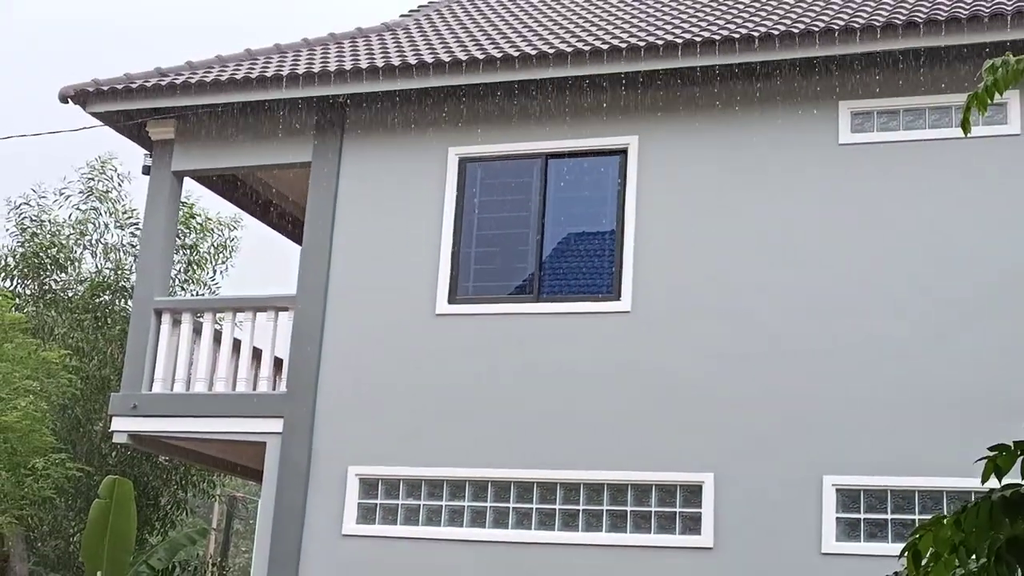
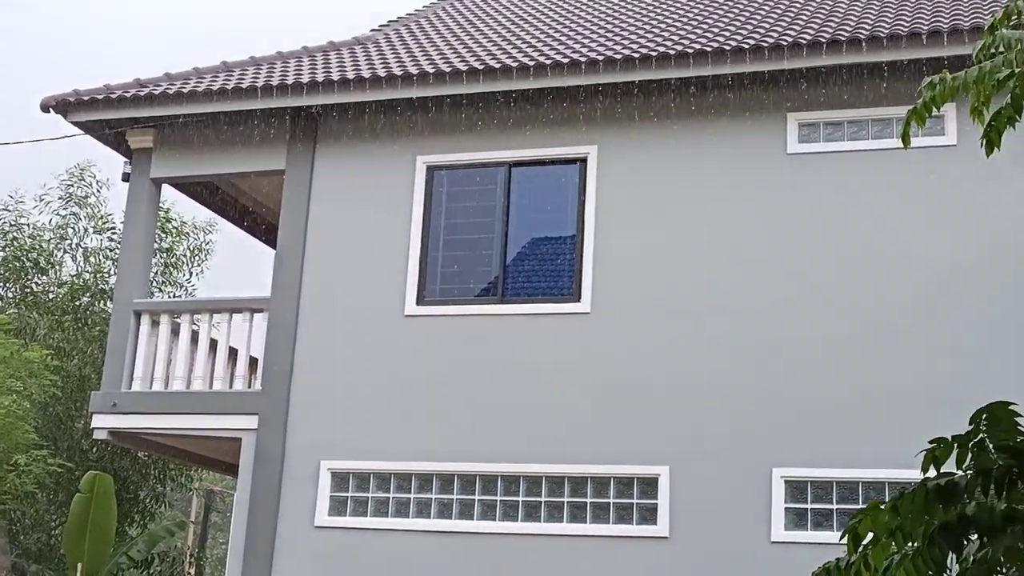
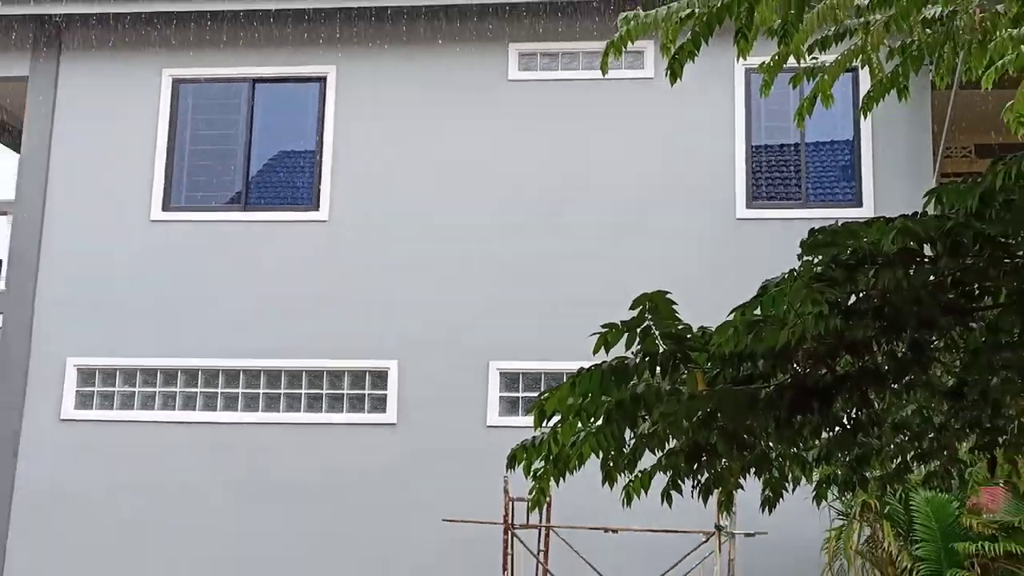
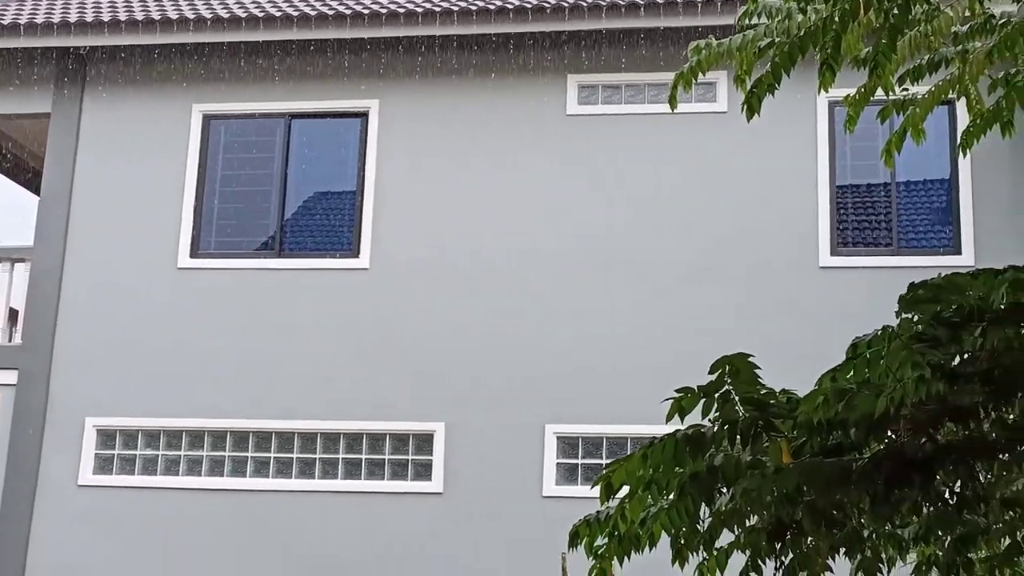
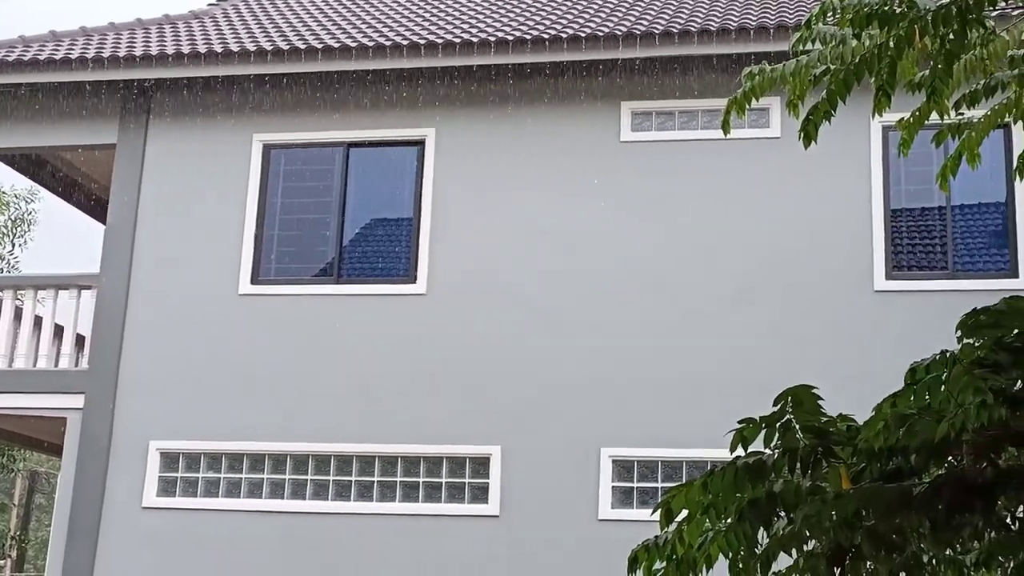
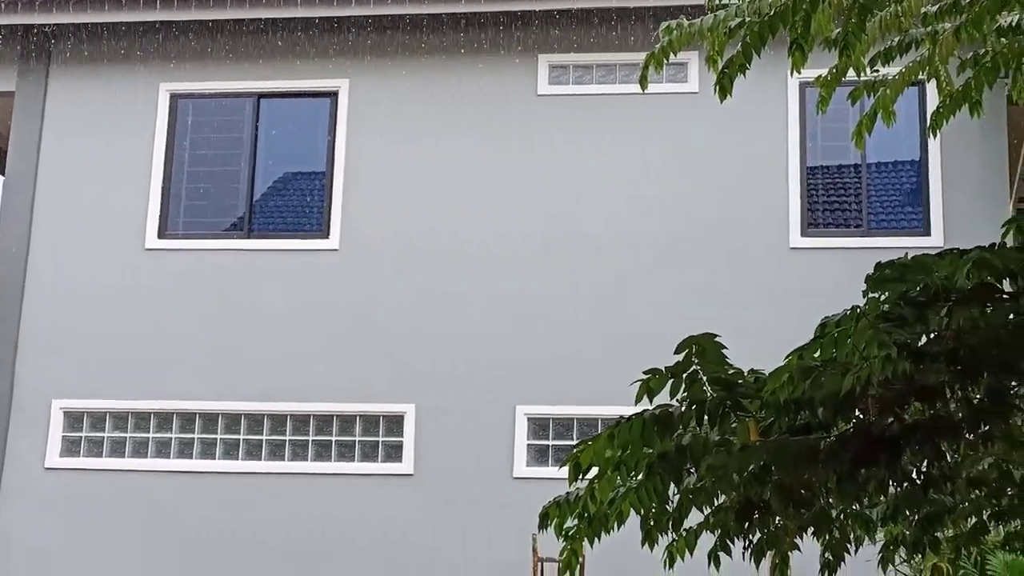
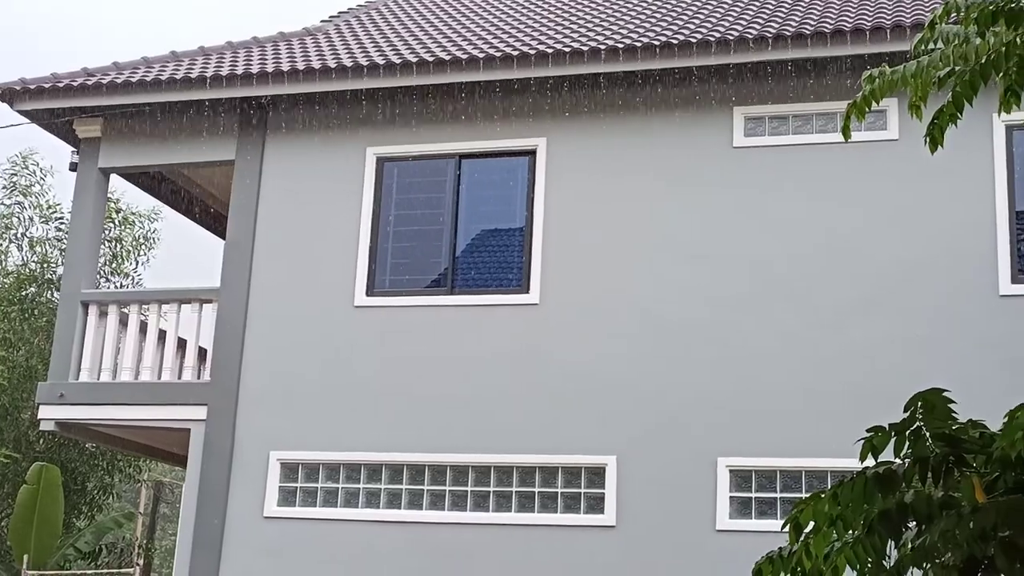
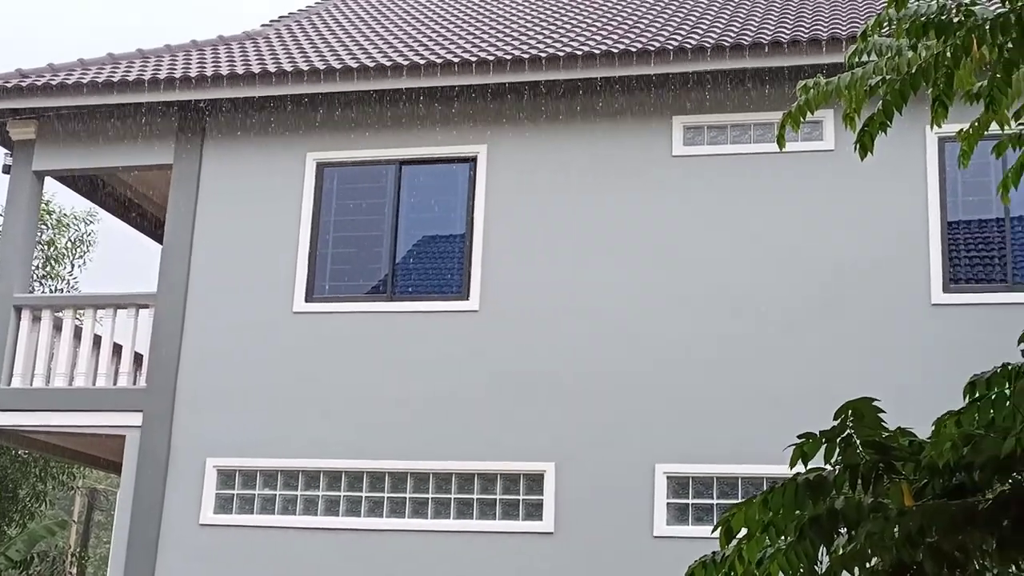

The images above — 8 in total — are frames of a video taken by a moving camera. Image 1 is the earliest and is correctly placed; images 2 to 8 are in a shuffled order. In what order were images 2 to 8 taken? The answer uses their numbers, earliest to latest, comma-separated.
2, 7, 8, 5, 4, 6, 3
